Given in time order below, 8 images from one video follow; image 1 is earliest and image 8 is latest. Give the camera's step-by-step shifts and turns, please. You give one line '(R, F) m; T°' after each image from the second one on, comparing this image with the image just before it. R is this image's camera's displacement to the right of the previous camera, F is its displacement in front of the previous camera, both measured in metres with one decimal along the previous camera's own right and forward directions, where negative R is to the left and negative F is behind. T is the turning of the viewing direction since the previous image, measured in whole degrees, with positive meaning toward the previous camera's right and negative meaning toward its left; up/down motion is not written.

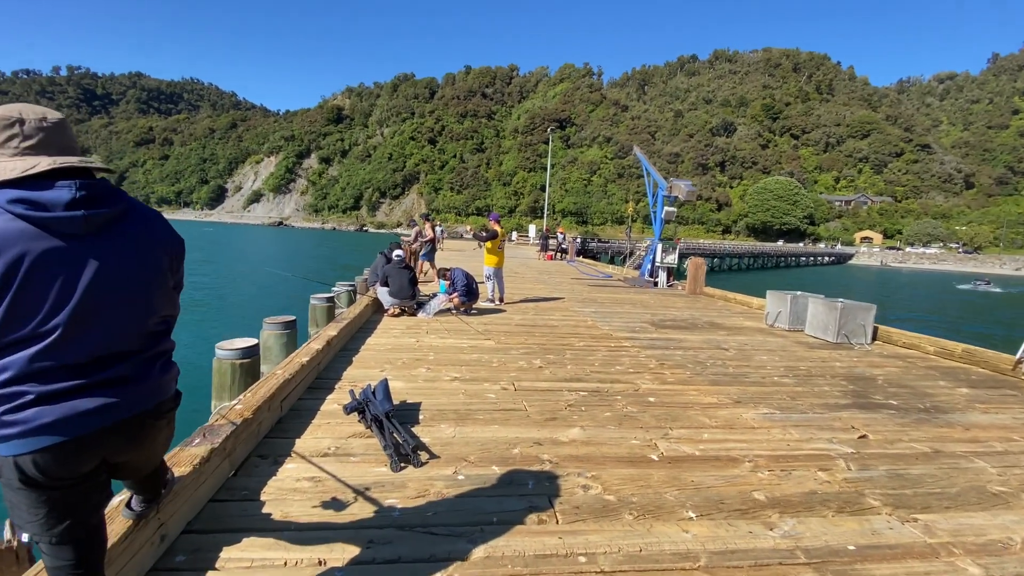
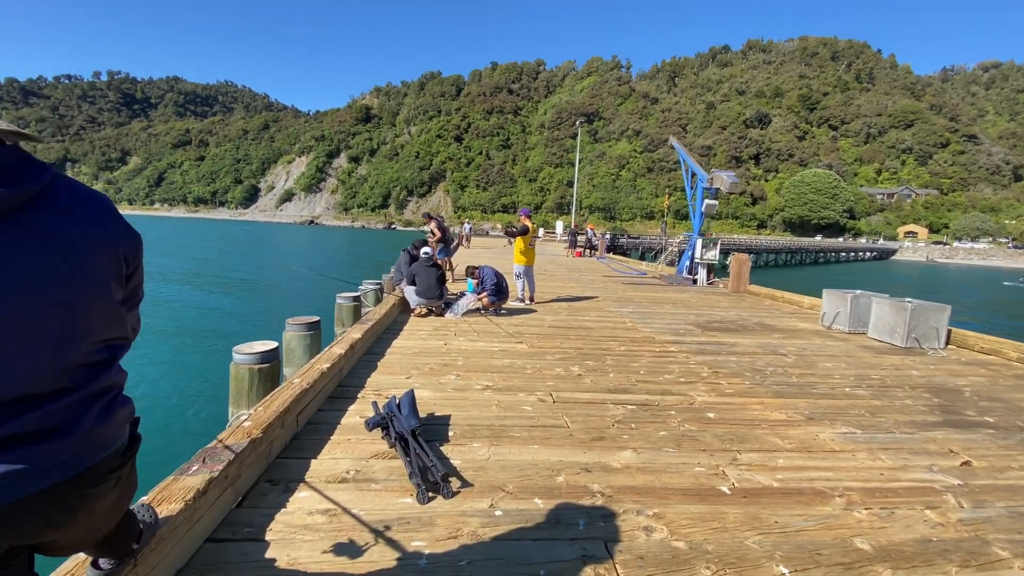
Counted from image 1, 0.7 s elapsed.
(-0.1, +0.4) m; -3°
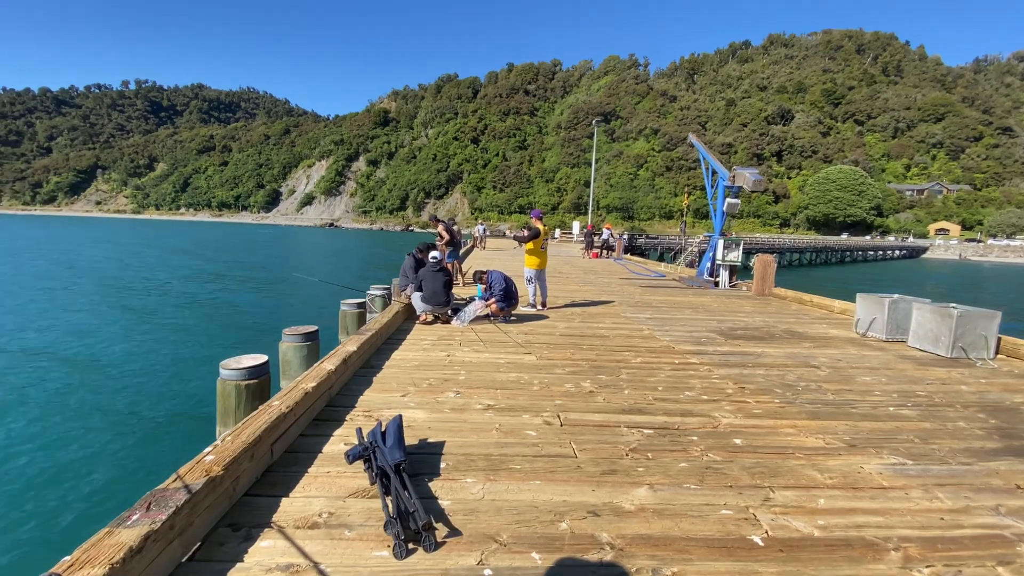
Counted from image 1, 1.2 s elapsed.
(+0.1, +0.3) m; -2°
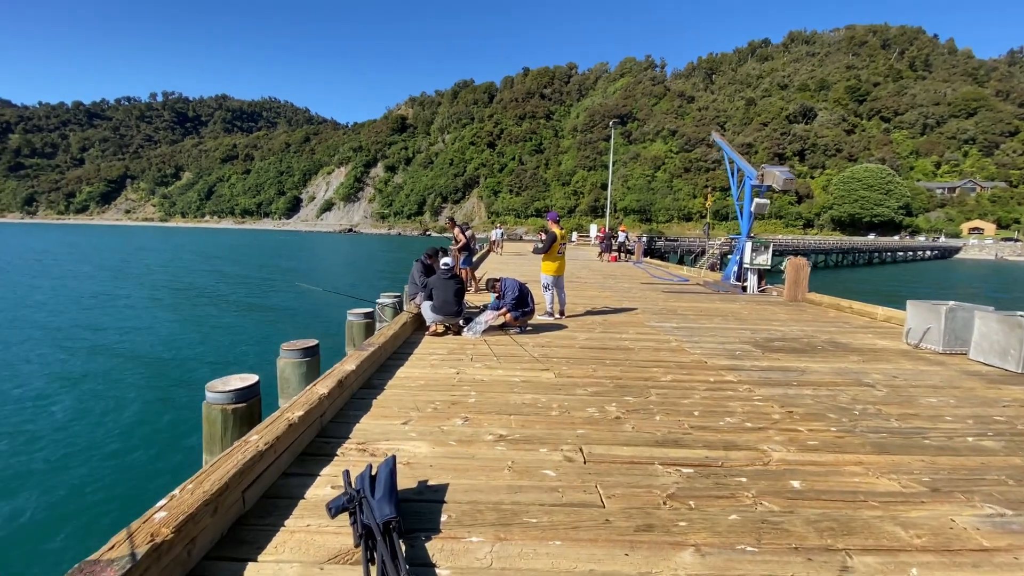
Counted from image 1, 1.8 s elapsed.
(0.0, +0.4) m; -2°
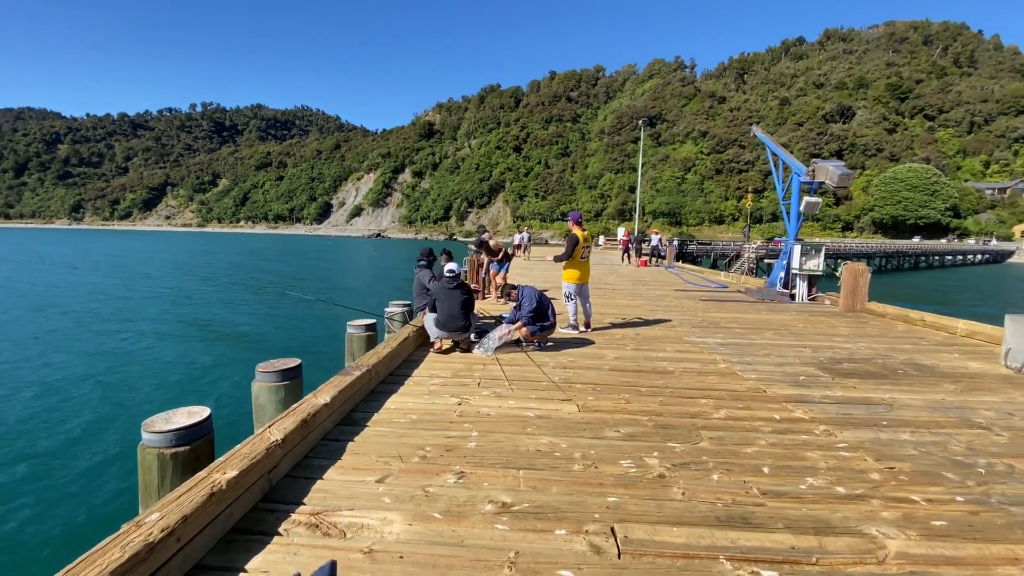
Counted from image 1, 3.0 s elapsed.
(+0.1, +0.7) m; -3°
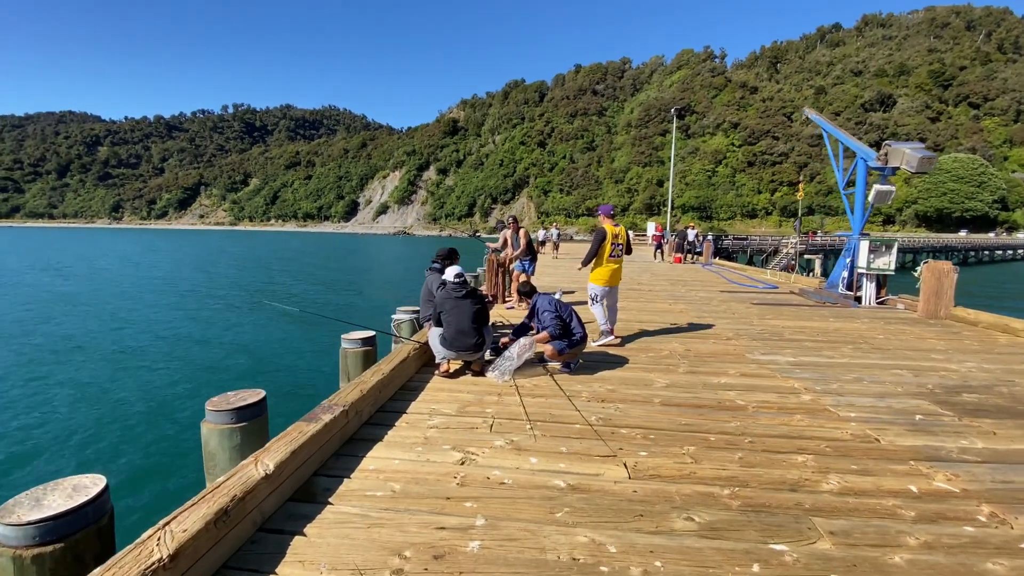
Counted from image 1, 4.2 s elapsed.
(0.0, +0.9) m; -3°
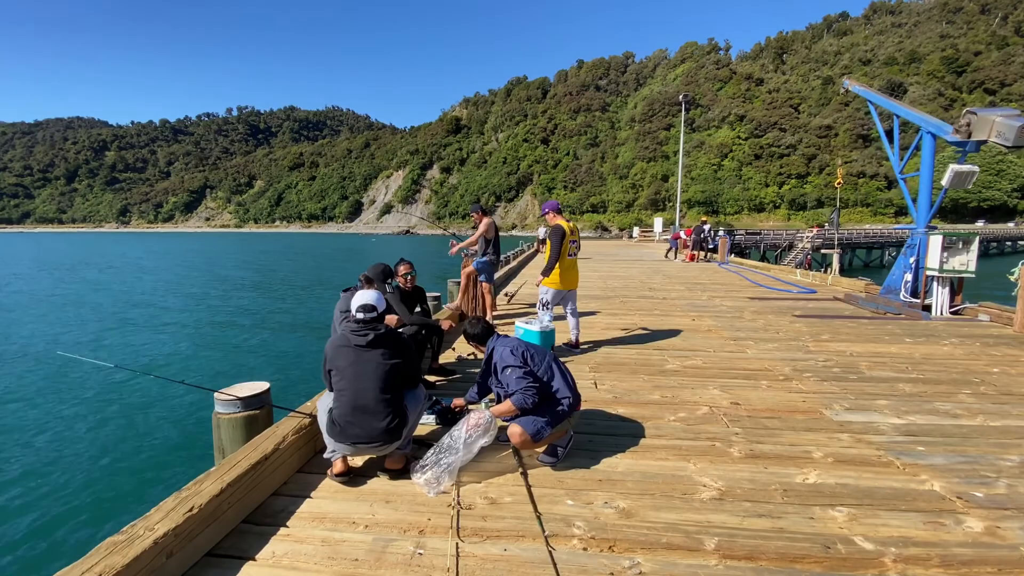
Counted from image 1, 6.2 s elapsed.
(+0.3, +1.6) m; -1°
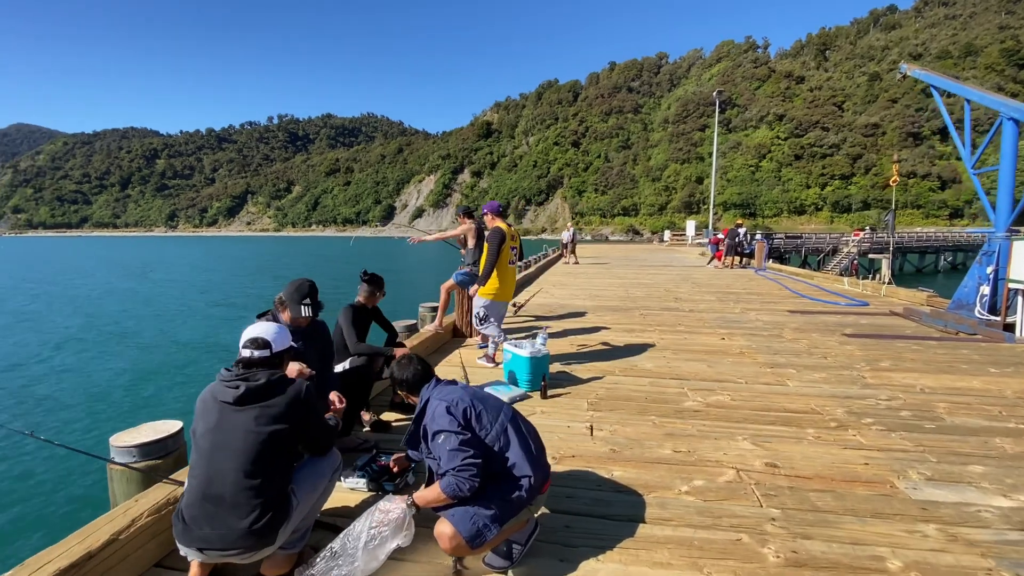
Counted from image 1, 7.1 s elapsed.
(+0.4, +0.7) m; -4°
